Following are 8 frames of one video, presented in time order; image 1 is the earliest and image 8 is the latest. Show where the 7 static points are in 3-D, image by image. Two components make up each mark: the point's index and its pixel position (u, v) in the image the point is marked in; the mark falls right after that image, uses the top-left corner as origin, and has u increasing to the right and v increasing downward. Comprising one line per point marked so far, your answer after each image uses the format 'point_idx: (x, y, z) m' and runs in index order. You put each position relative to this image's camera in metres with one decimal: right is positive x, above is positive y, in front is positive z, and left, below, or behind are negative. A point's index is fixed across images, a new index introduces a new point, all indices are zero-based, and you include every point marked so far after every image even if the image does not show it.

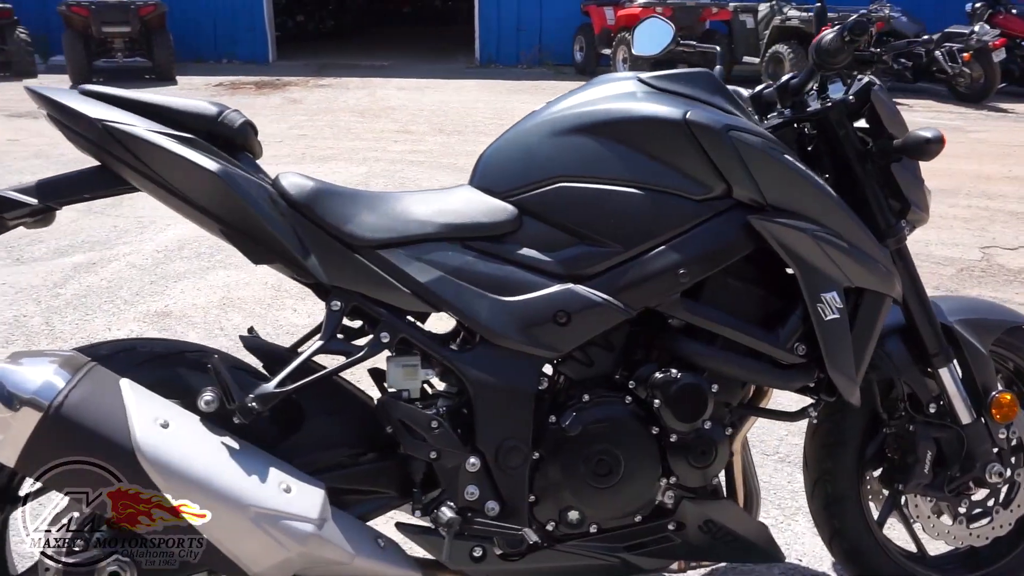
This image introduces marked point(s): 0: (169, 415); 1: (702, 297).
0: (-0.7, -0.2, +1.6) m
1: (+0.4, 0.0, +1.9) m
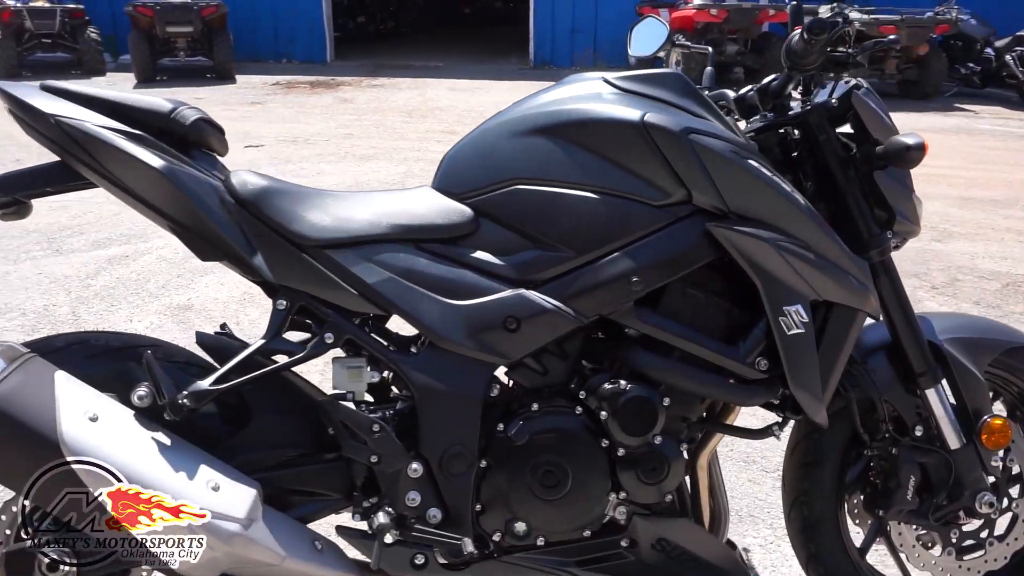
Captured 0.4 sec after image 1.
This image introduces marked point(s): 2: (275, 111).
0: (-0.8, -0.2, +1.6) m
1: (+0.3, 0.0, +1.8) m
2: (-3.4, +2.5, +11.5) m
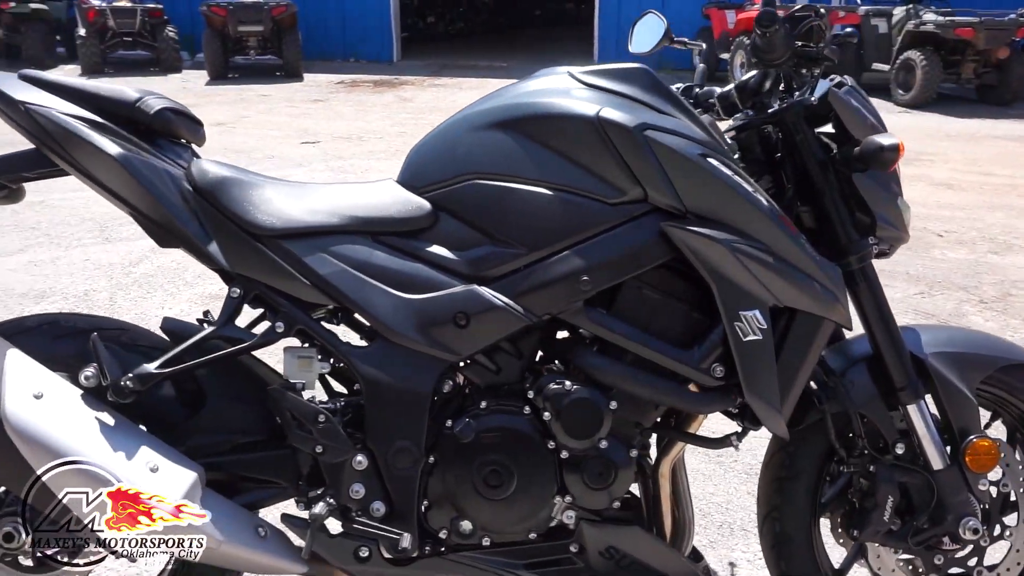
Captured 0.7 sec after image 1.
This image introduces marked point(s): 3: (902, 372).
0: (-0.9, -0.2, +1.6) m
1: (+0.2, 0.0, +1.8) m
2: (-2.6, +2.6, +11.7) m
3: (+0.9, -0.2, +1.9) m
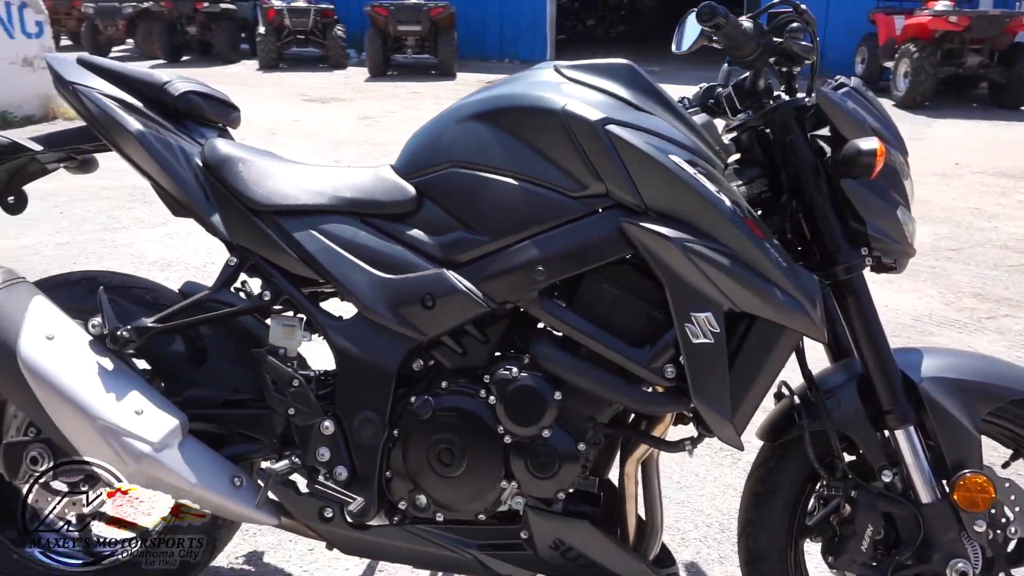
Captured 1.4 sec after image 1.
0: (-1.0, -0.1, +1.9) m
1: (+0.1, 0.0, +1.8) m
2: (-0.5, +2.7, +12.1) m
3: (+0.8, -0.2, +1.8) m
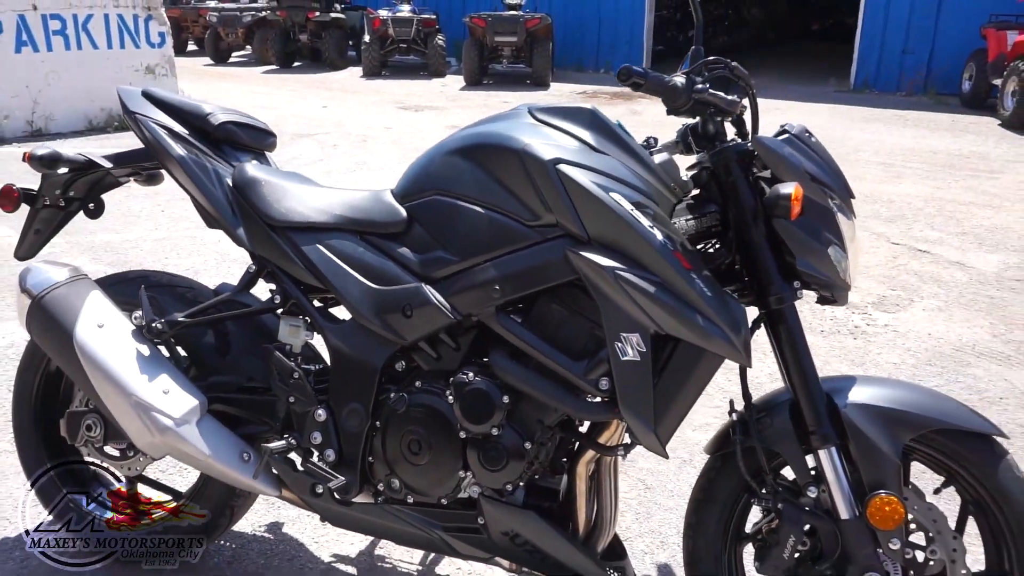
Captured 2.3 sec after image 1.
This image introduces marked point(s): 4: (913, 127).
0: (-1.1, -0.1, +2.2) m
1: (0.0, -0.1, +2.0) m
2: (+0.8, +2.6, +12.3) m
3: (+0.7, -0.3, +1.9) m
4: (+5.8, +2.3, +11.7) m
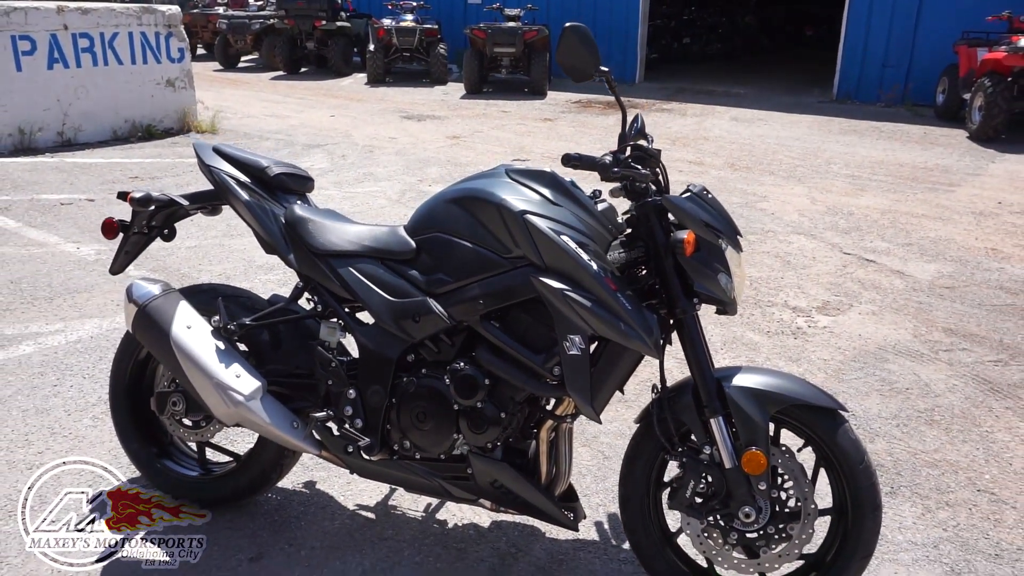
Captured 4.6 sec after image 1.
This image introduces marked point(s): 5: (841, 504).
0: (-1.2, -0.1, +3.0) m
1: (0.0, -0.1, +2.8) m
2: (+0.7, +2.6, +13.1) m
3: (+0.6, -0.4, +2.7) m
4: (+5.8, +2.3, +12.5) m
5: (+1.1, -0.7, +2.7) m
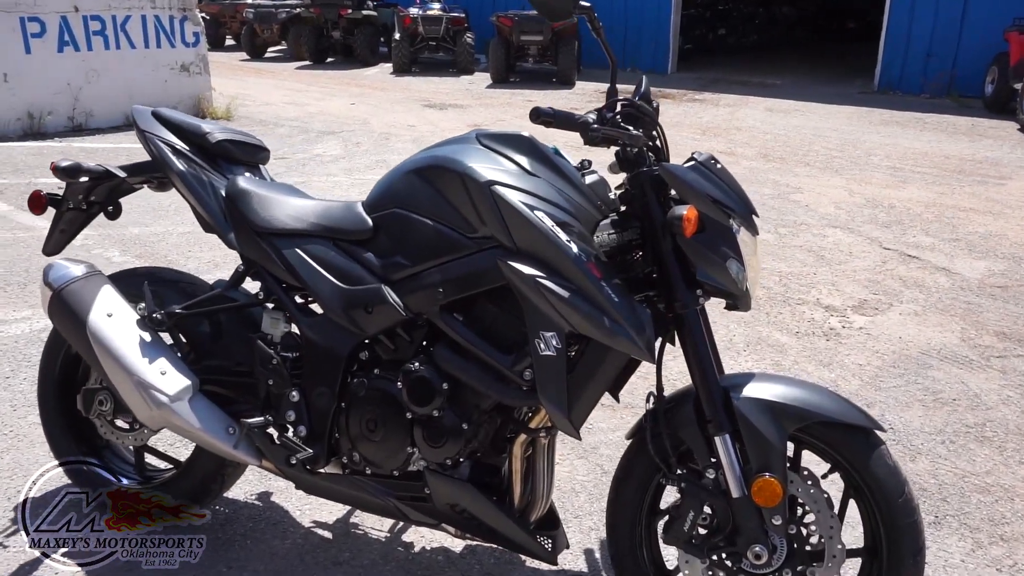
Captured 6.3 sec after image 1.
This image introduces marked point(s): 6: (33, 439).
0: (-1.3, -0.1, +2.6) m
1: (-0.1, -0.1, +2.3) m
2: (+1.1, +2.6, +12.6) m
3: (+0.5, -0.3, +2.2) m
4: (+6.1, +2.3, +11.8) m
5: (+1.0, -0.7, +2.2) m
6: (-2.1, -0.6, +3.5) m
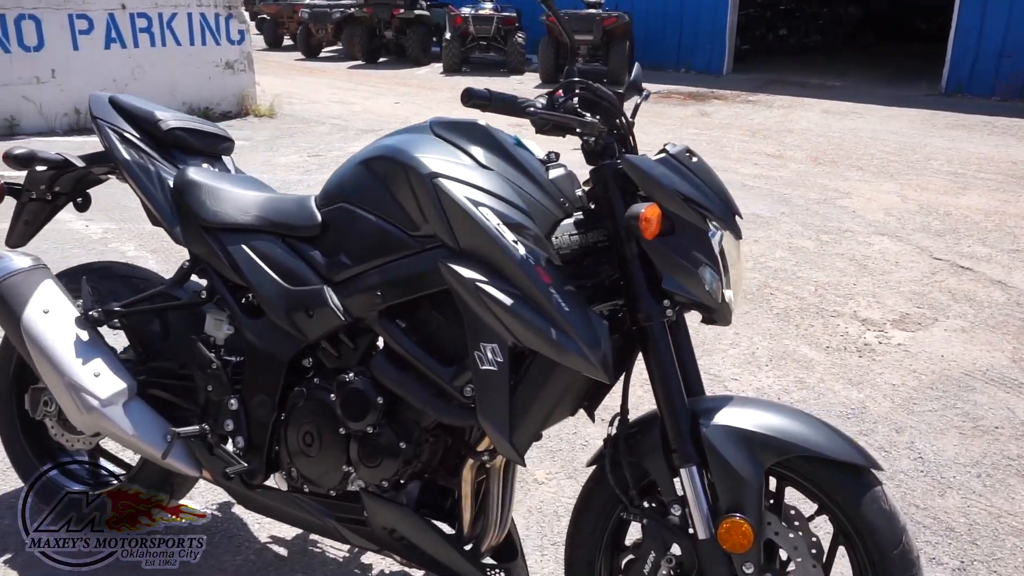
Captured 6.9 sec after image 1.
0: (-1.4, -0.1, +2.4) m
1: (-0.3, -0.1, +2.1) m
2: (+1.7, +2.6, +12.2) m
3: (+0.4, -0.4, +2.0) m
4: (+6.7, +2.1, +11.1) m
5: (+0.8, -0.7, +1.9) m
6: (-2.1, -0.6, +3.4) m
